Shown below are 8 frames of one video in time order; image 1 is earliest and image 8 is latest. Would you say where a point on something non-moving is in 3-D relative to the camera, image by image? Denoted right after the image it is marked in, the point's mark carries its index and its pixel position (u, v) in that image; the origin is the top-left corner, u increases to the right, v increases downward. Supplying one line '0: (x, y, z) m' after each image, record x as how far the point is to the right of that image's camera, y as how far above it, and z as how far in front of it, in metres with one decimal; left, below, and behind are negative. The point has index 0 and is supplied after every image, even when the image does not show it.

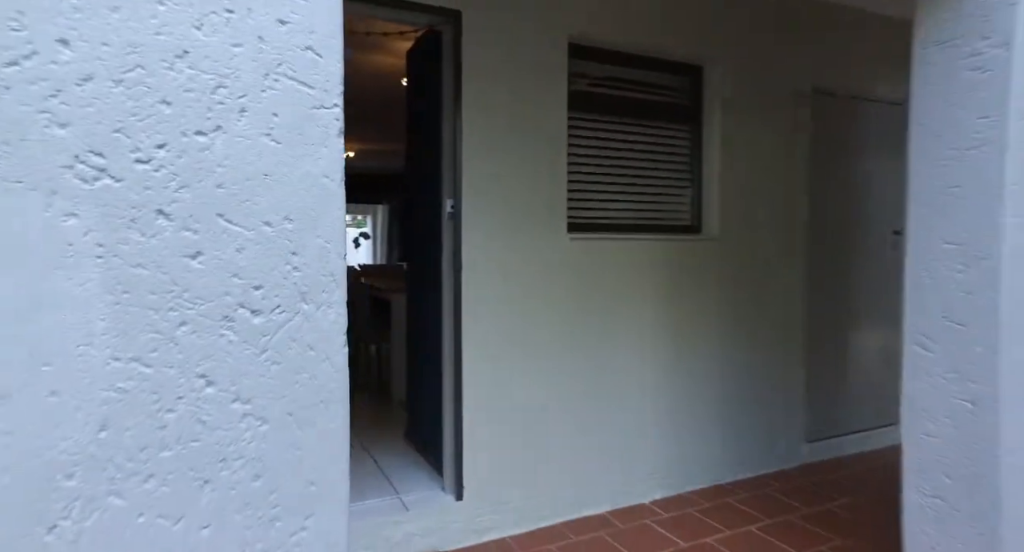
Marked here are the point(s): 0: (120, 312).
0: (-0.5, 0.0, +0.8) m
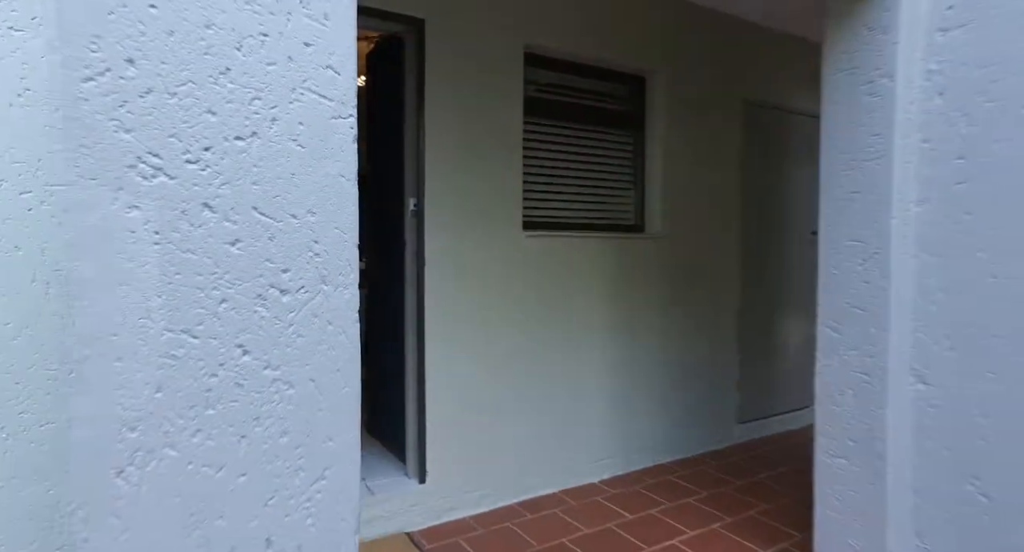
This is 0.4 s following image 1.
0: (-0.5, 0.0, +0.9) m
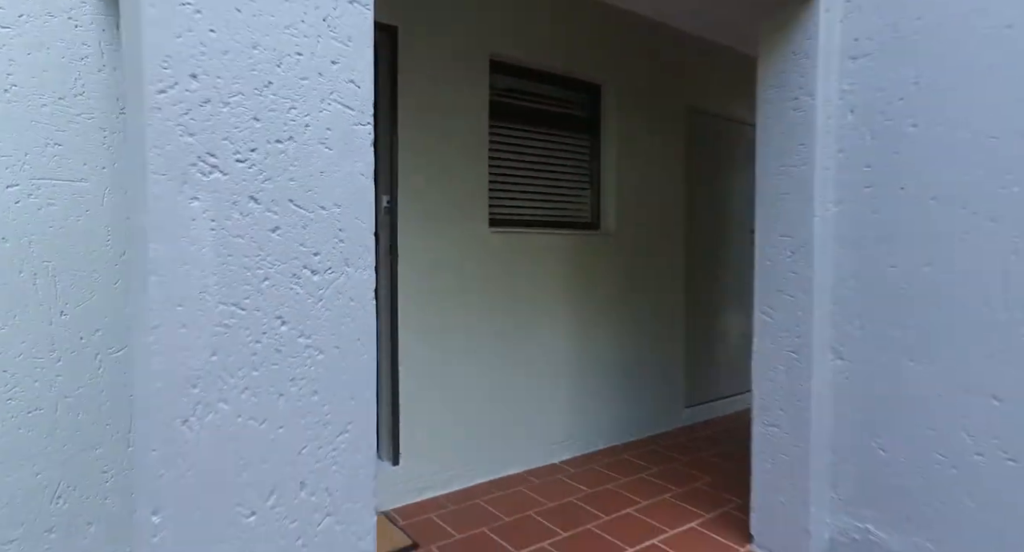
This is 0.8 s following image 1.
0: (-0.5, 0.0, +1.1) m
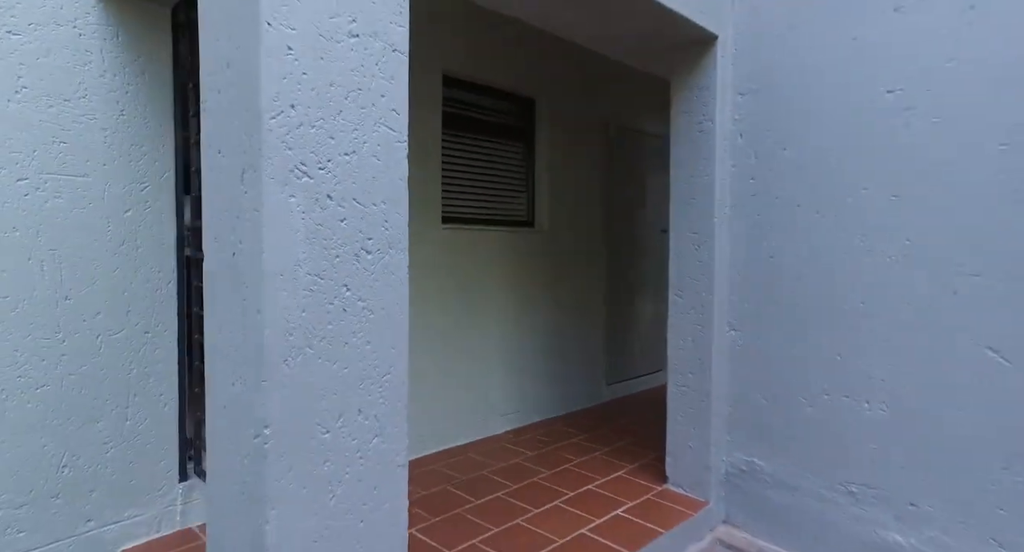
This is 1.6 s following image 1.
0: (-0.5, +0.1, +1.5) m
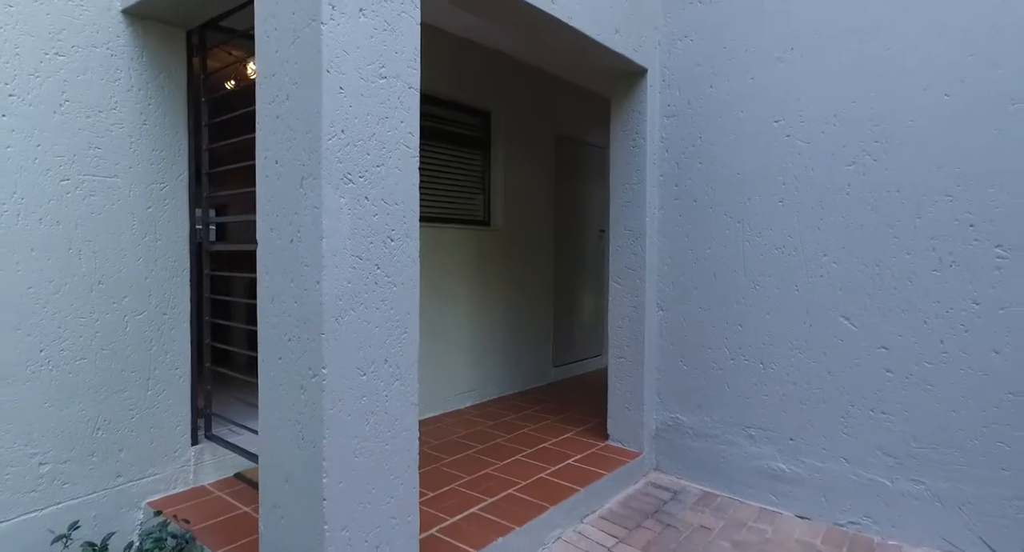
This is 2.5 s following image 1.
0: (-0.5, +0.1, +2.0) m
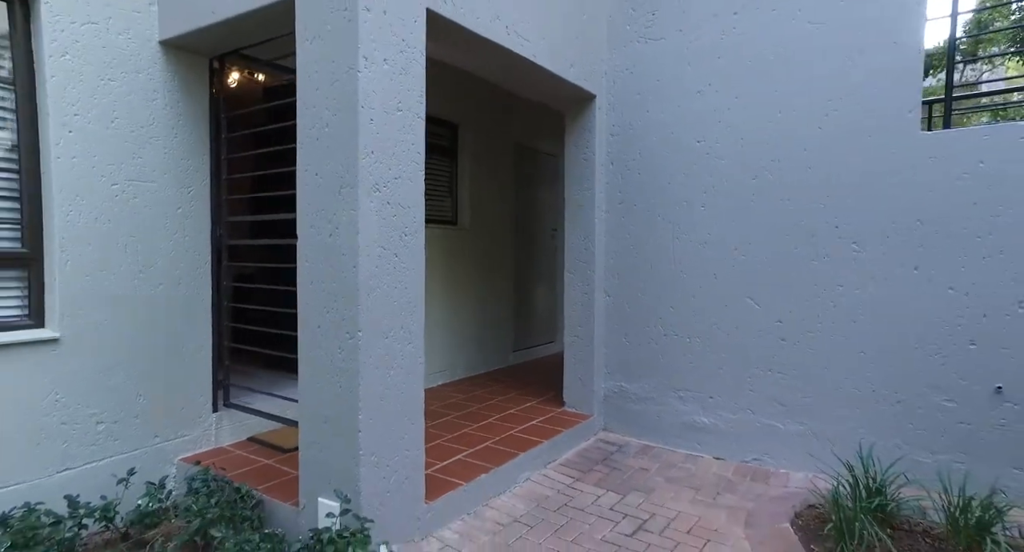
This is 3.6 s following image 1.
0: (-0.6, +0.2, +2.6) m
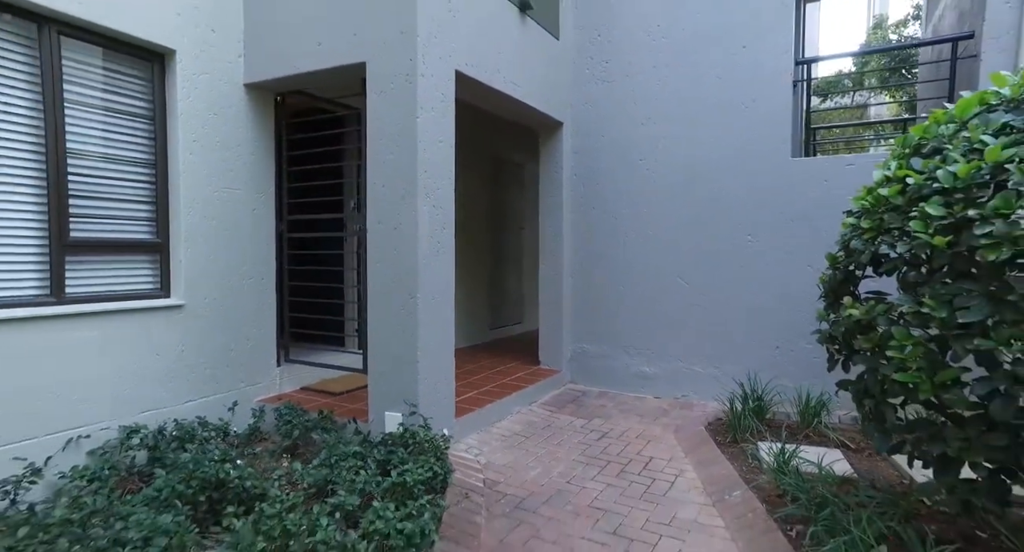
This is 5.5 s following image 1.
0: (-0.5, +0.3, +3.8) m
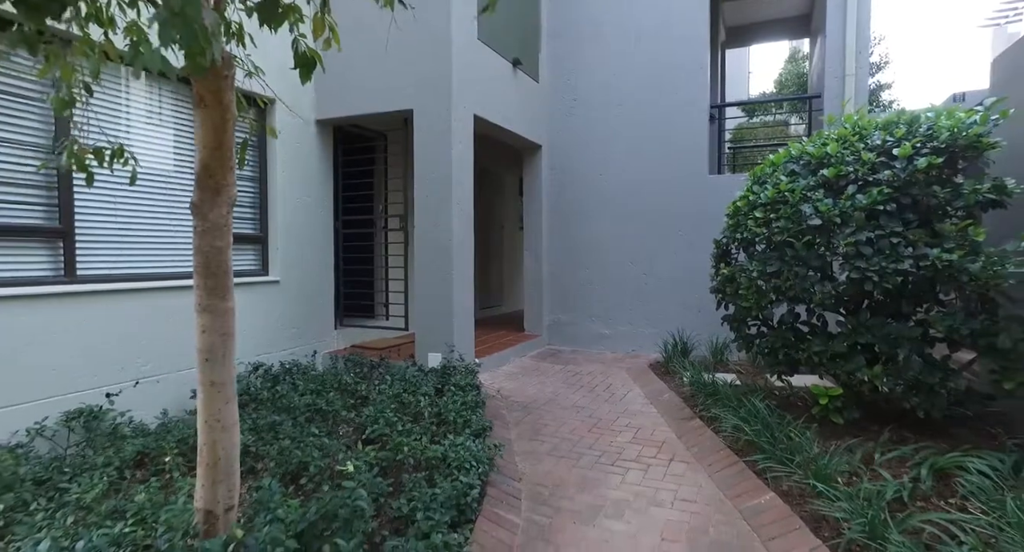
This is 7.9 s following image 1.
0: (-0.5, +0.5, +5.4) m
